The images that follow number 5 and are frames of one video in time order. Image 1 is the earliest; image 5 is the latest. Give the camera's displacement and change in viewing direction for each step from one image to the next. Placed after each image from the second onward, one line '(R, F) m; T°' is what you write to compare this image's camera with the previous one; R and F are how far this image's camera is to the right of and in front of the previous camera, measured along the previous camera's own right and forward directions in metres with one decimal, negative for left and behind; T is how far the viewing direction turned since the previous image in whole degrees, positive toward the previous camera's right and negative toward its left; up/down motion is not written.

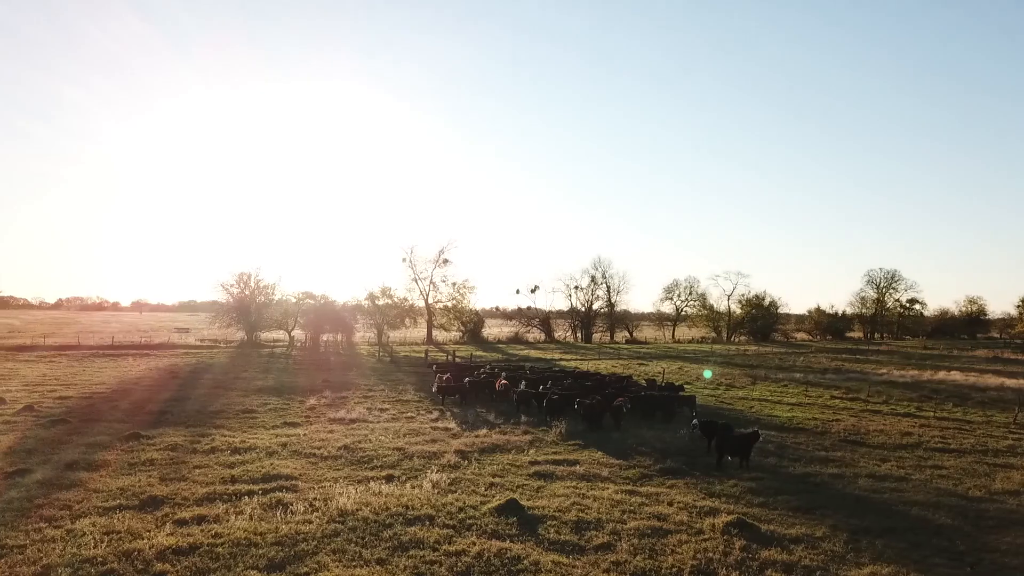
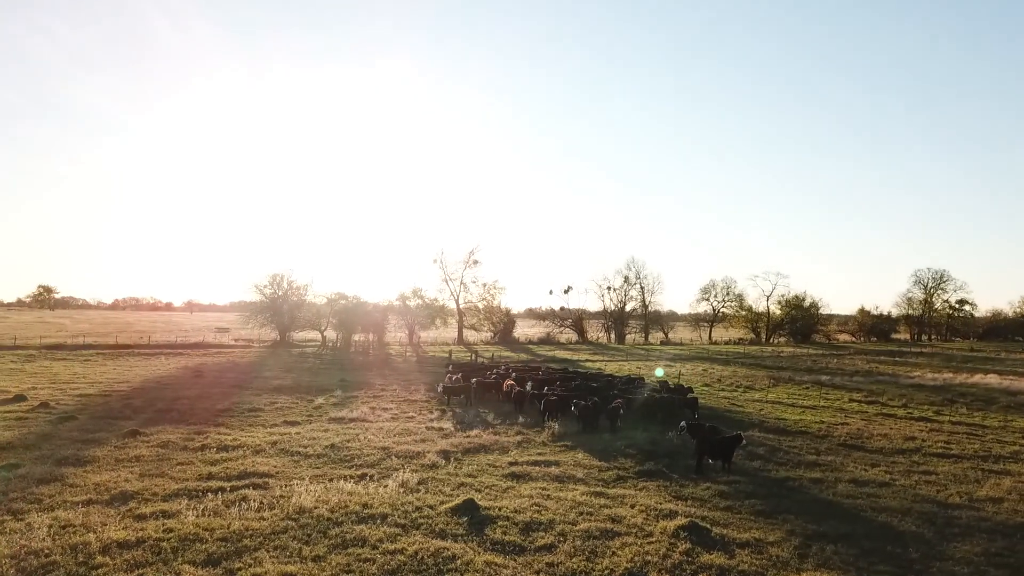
(+1.0, +0.1) m; -2°
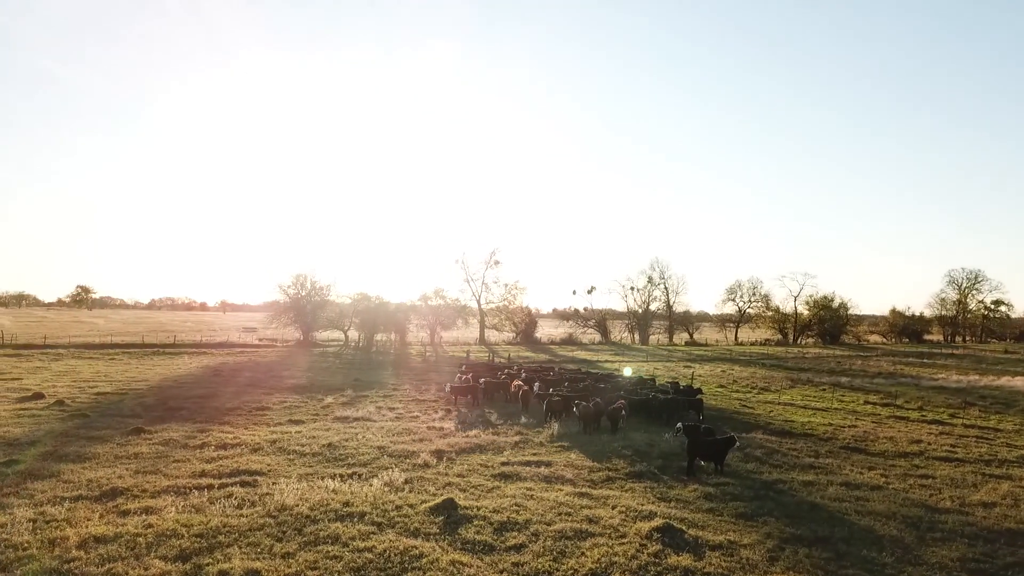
(+0.5, 0.0) m; -1°
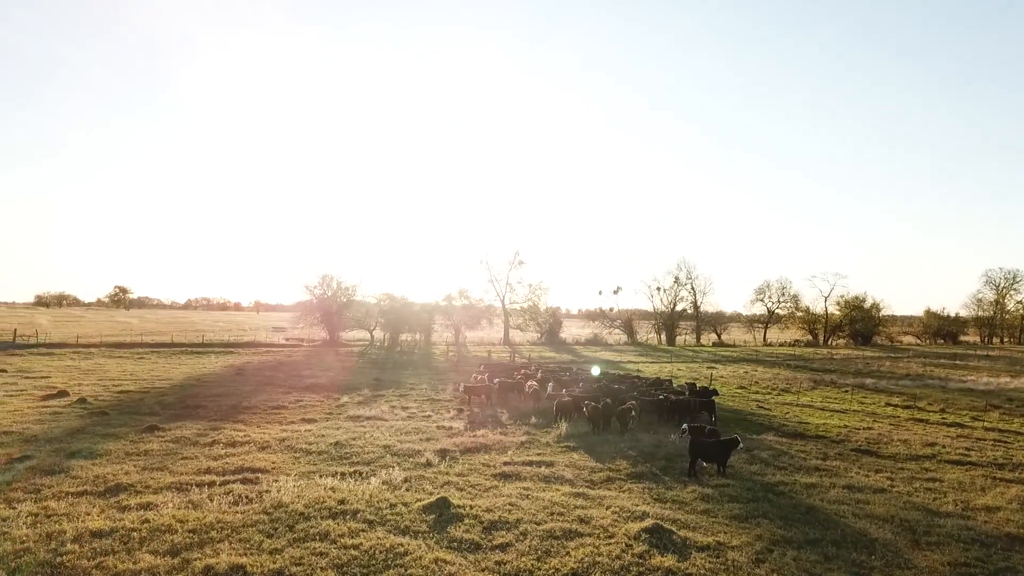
(+0.4, 0.0) m; -2°
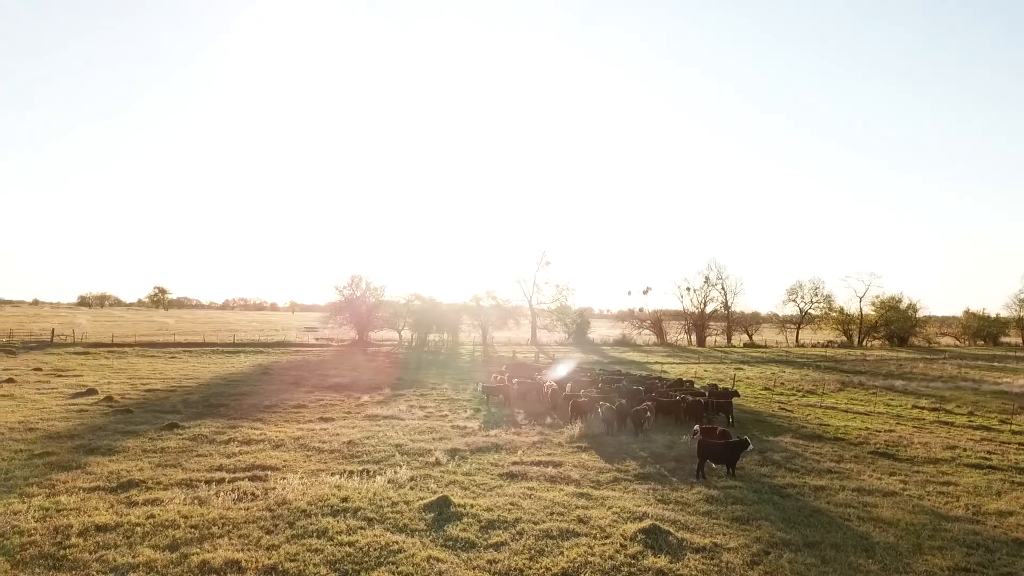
(+0.3, 0.0) m; -2°
